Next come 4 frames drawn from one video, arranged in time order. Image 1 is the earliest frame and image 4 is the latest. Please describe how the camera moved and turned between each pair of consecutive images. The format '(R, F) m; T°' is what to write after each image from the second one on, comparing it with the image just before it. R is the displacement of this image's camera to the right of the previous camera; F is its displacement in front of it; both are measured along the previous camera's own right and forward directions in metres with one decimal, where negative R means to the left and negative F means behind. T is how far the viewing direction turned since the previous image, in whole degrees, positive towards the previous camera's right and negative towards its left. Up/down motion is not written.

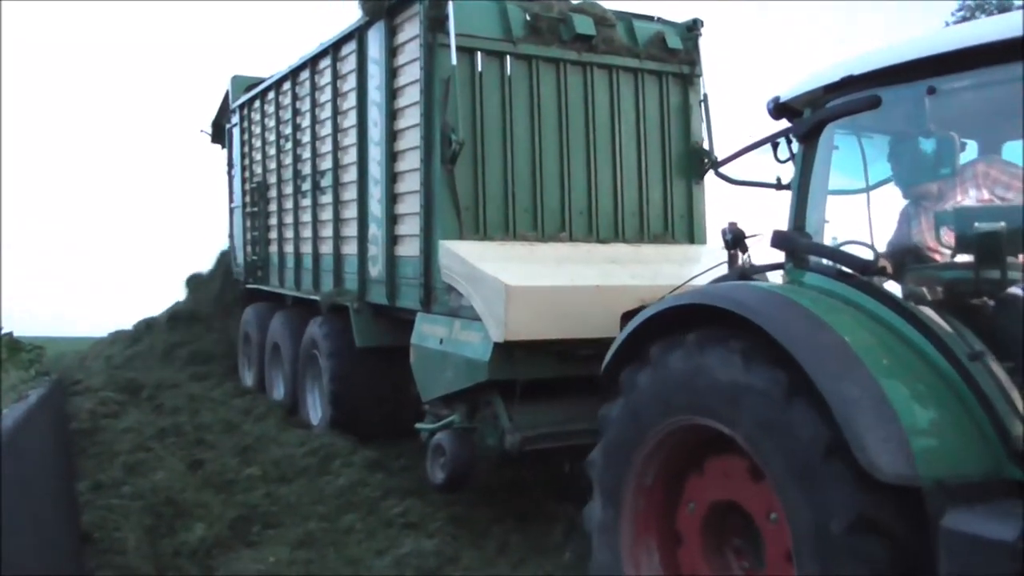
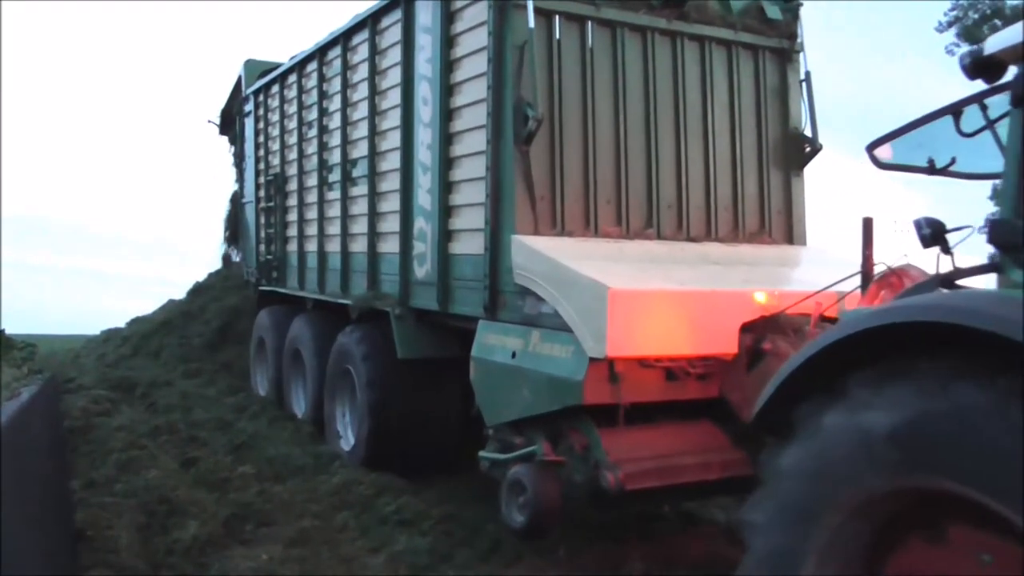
(-0.4, +0.8) m; 0°
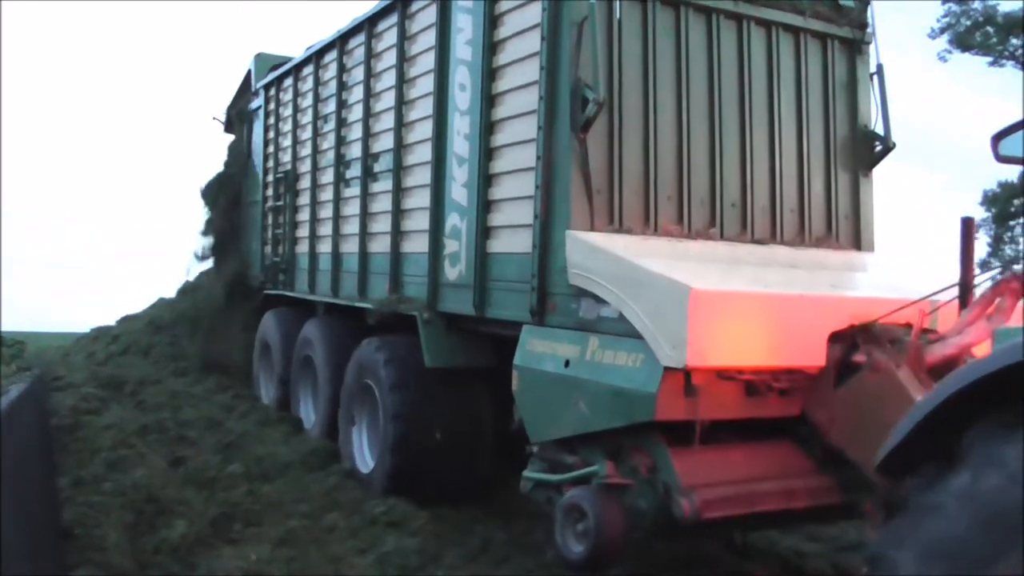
(-0.3, +0.4) m; +1°
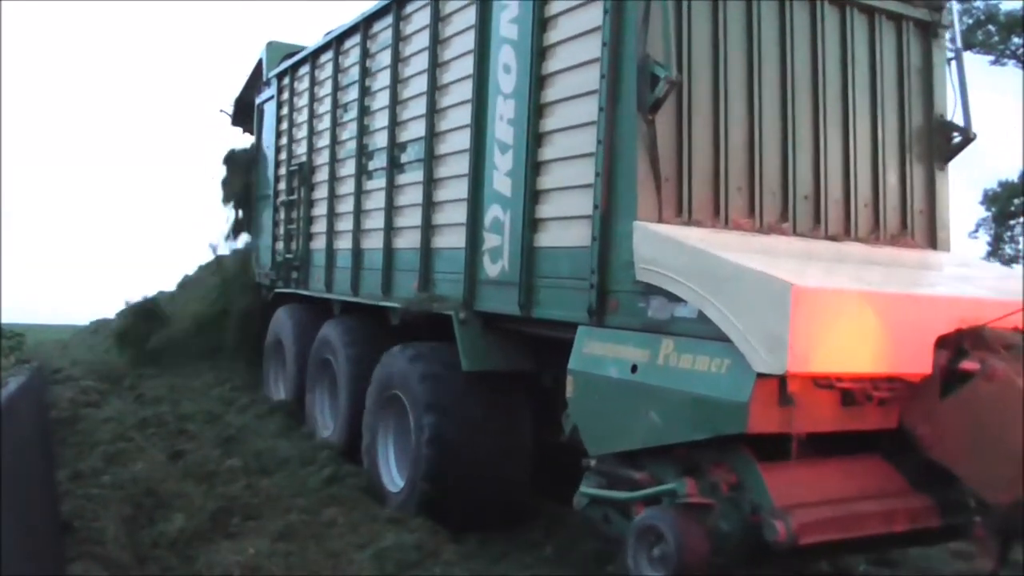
(-0.2, +0.4) m; 0°
